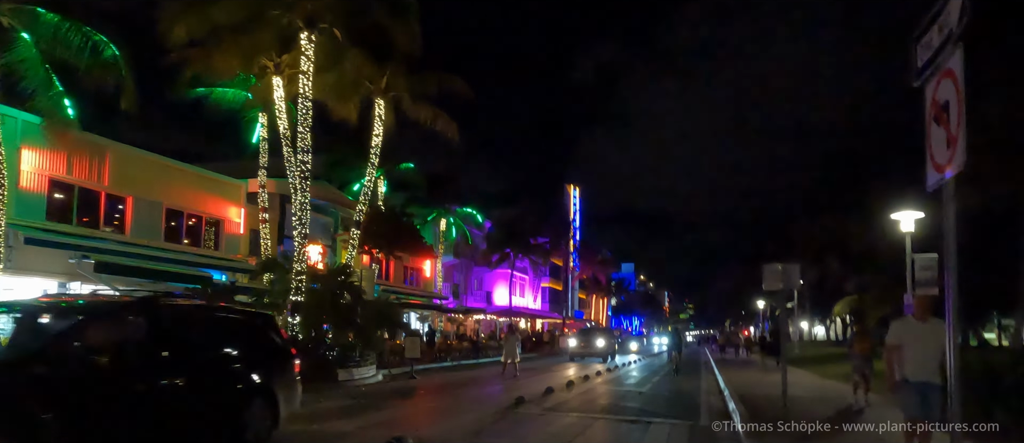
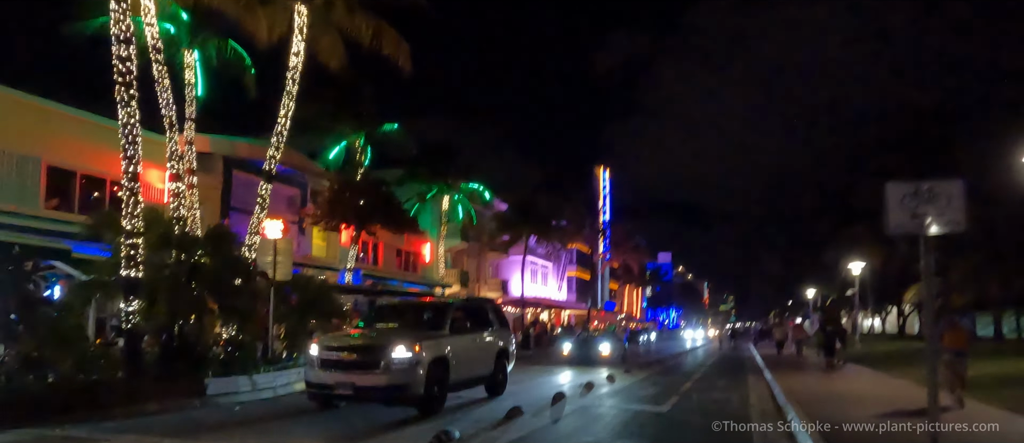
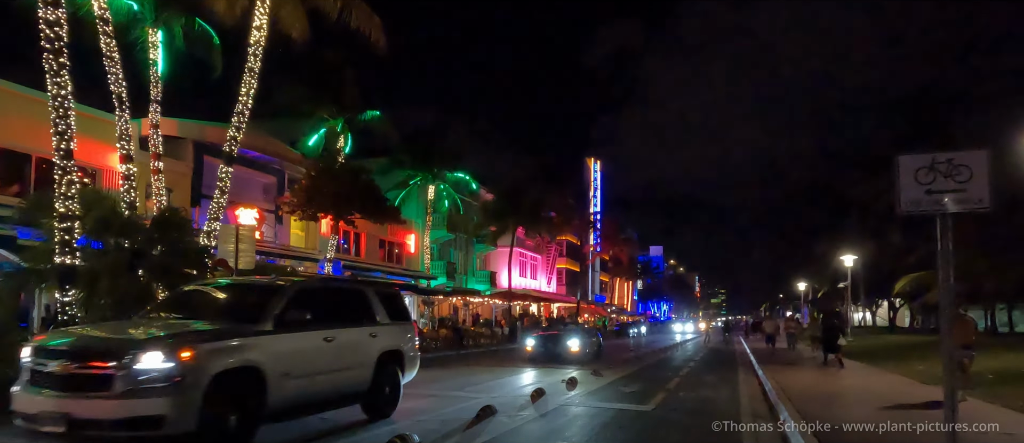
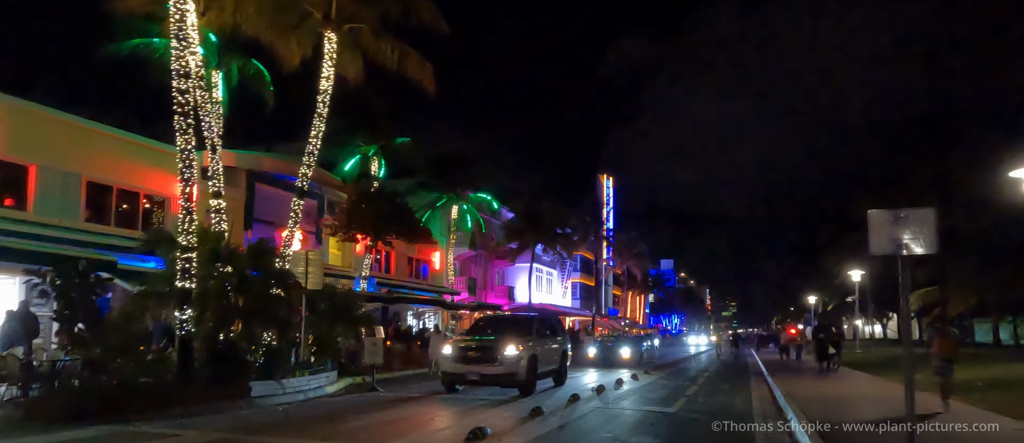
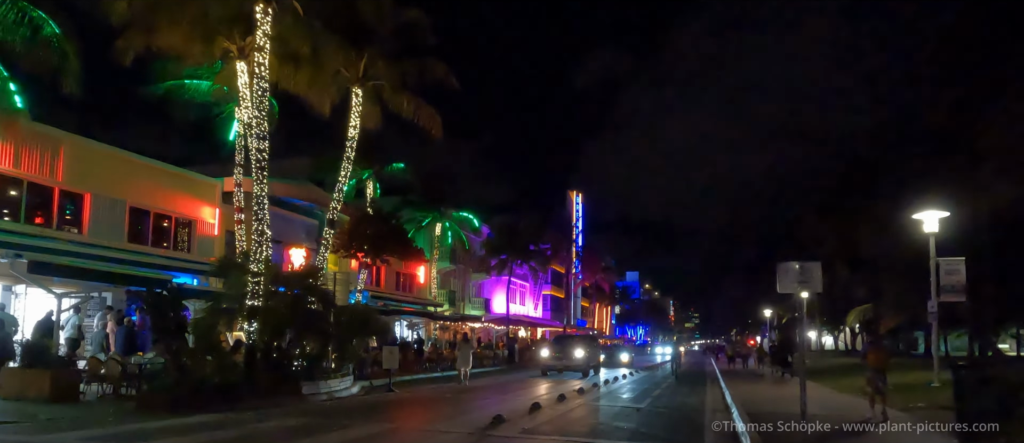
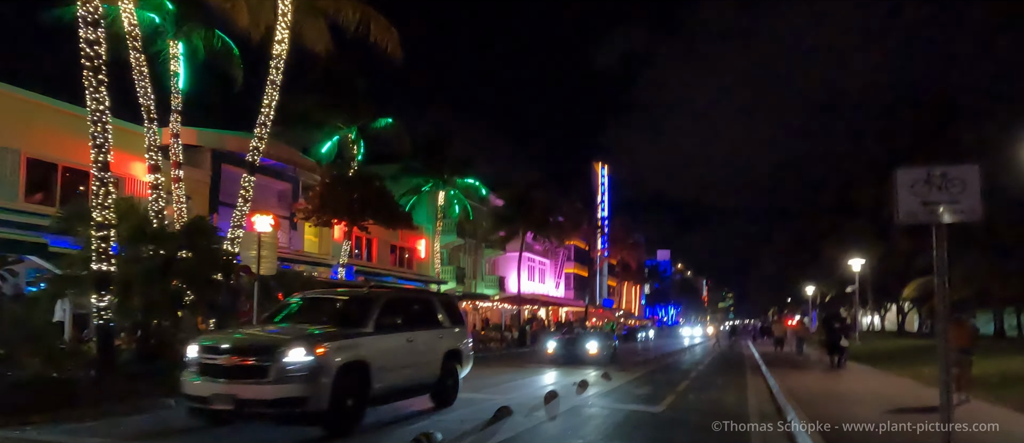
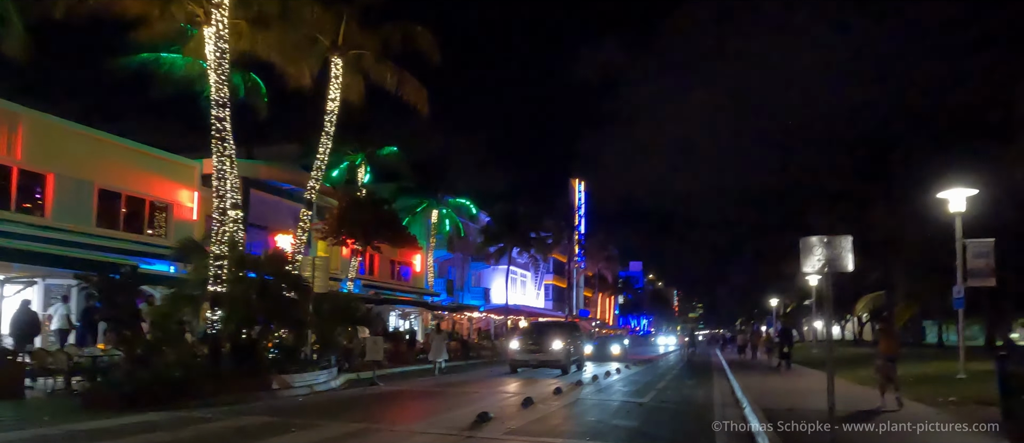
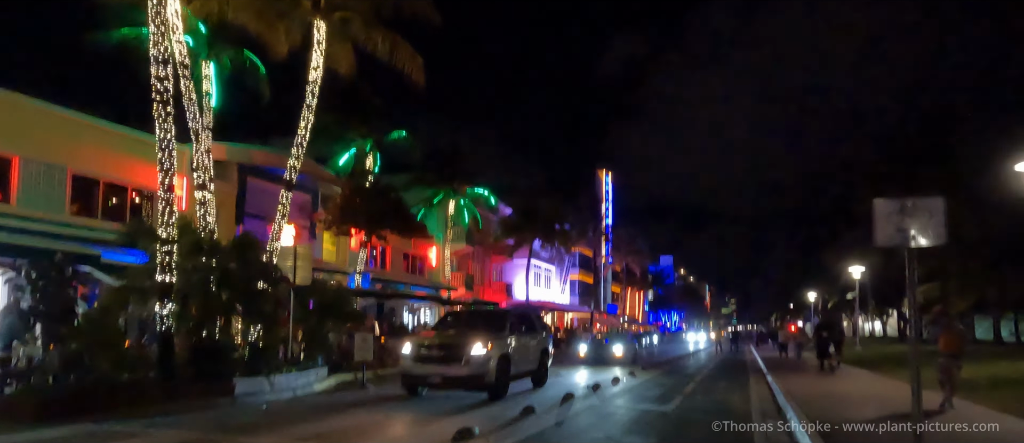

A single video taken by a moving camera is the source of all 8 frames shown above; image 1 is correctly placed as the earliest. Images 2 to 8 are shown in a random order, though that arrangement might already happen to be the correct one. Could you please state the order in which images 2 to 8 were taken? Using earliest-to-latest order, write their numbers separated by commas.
5, 7, 4, 8, 2, 6, 3
